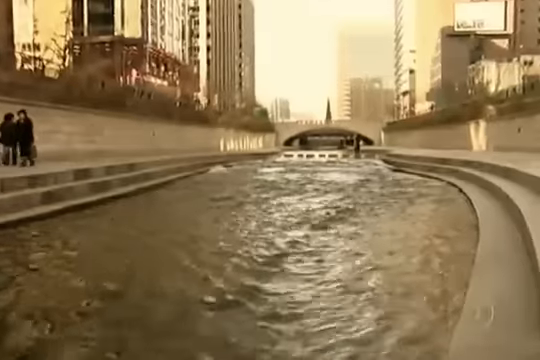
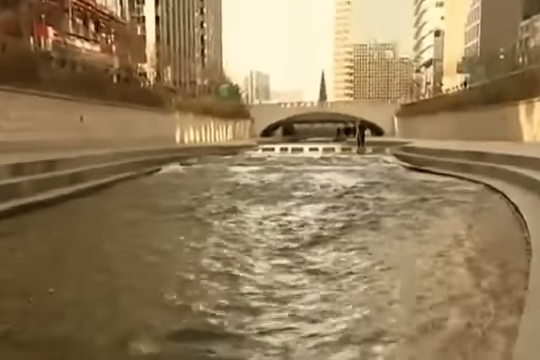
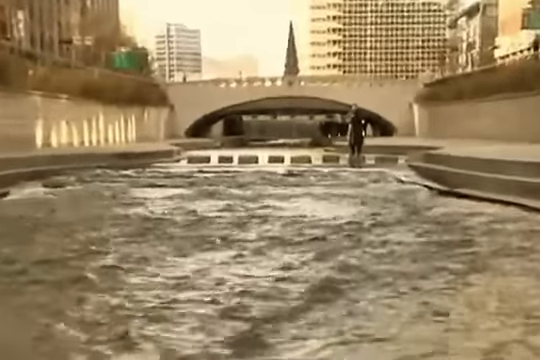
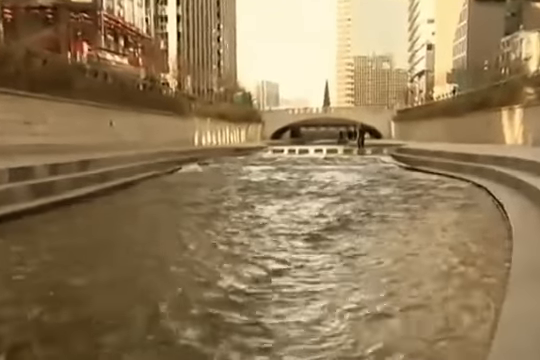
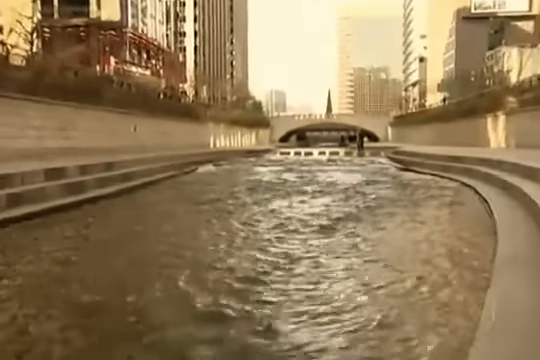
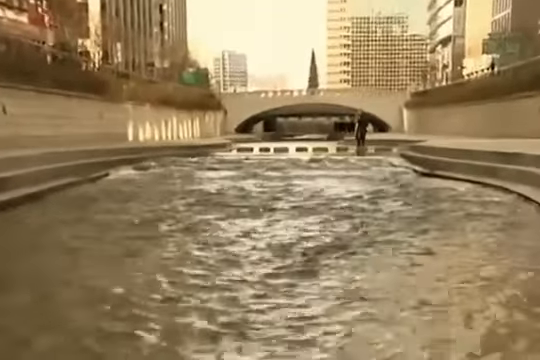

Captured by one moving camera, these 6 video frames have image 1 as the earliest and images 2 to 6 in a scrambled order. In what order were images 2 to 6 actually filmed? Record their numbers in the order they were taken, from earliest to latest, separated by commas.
5, 4, 2, 6, 3
